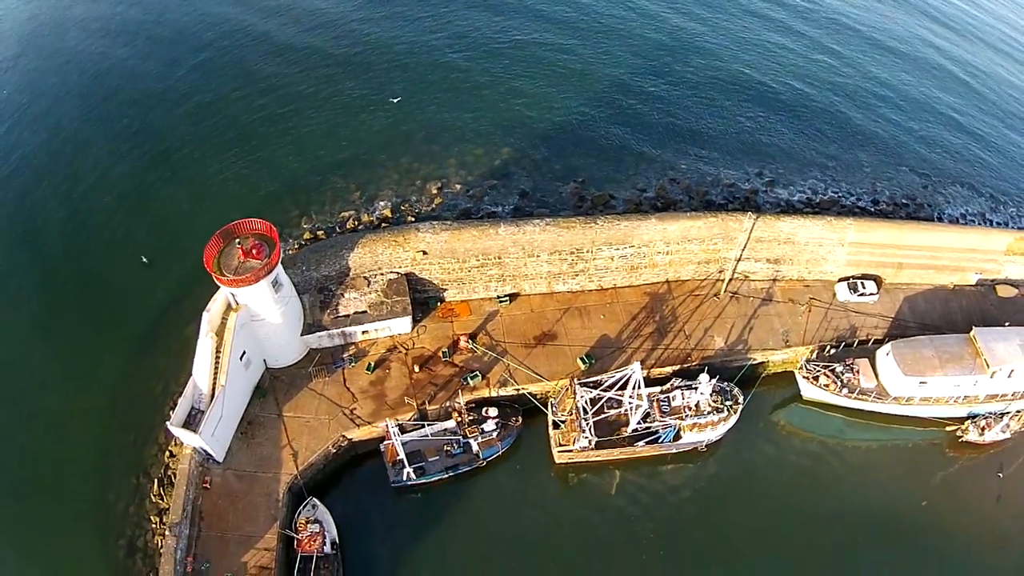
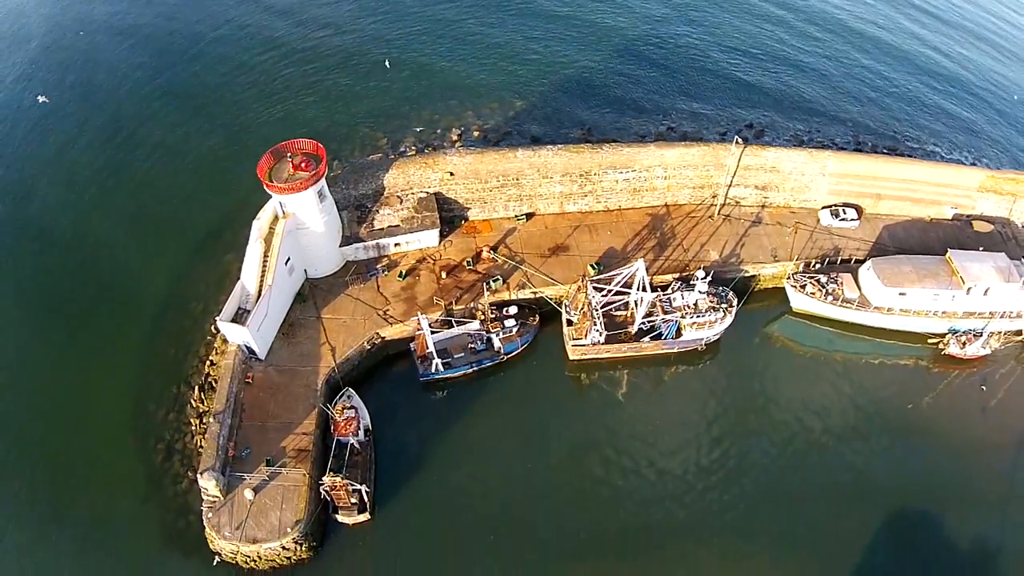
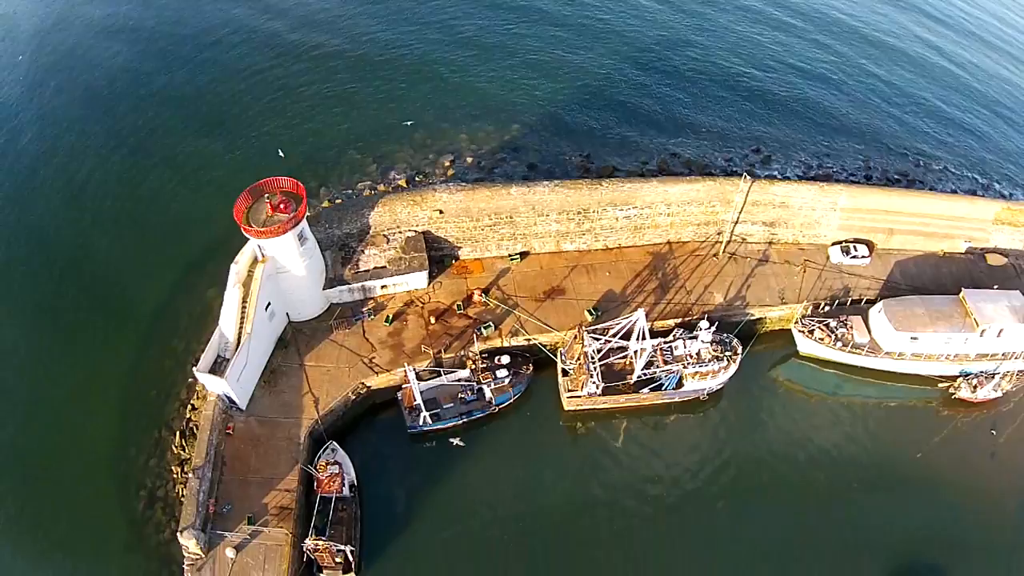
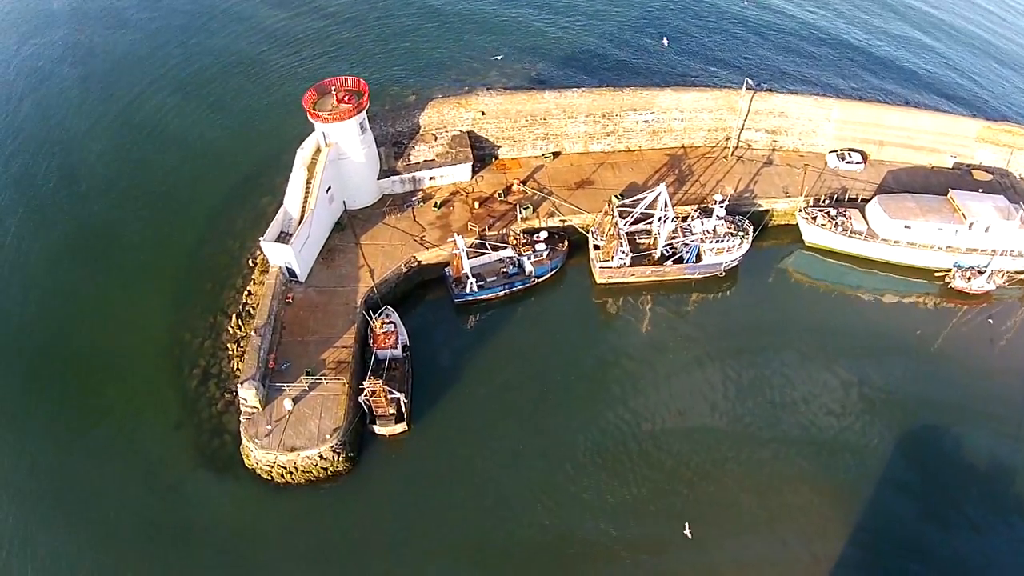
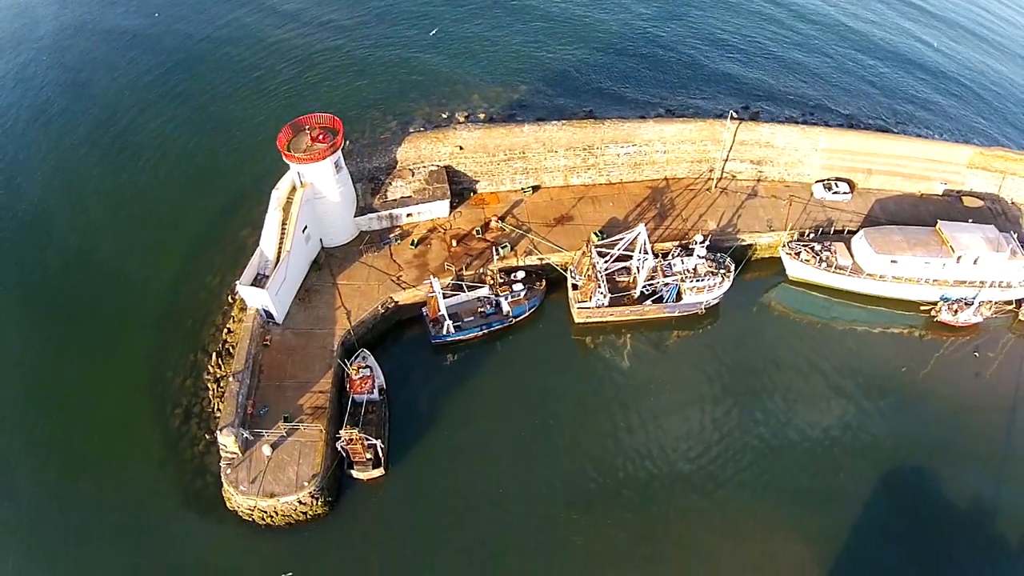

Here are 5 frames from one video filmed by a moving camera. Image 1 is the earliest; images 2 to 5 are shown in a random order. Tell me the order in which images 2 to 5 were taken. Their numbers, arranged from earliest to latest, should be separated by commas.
3, 2, 5, 4
